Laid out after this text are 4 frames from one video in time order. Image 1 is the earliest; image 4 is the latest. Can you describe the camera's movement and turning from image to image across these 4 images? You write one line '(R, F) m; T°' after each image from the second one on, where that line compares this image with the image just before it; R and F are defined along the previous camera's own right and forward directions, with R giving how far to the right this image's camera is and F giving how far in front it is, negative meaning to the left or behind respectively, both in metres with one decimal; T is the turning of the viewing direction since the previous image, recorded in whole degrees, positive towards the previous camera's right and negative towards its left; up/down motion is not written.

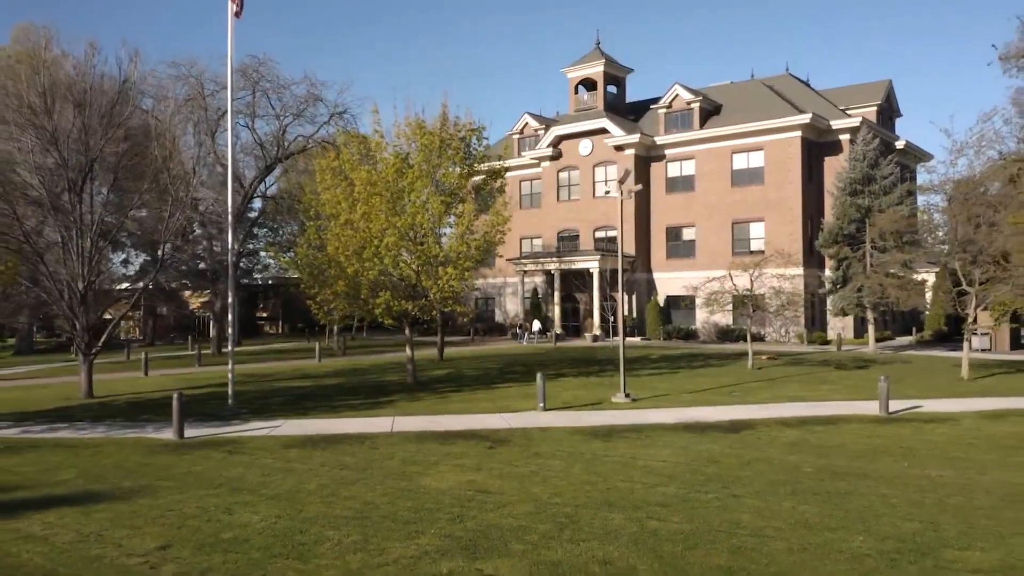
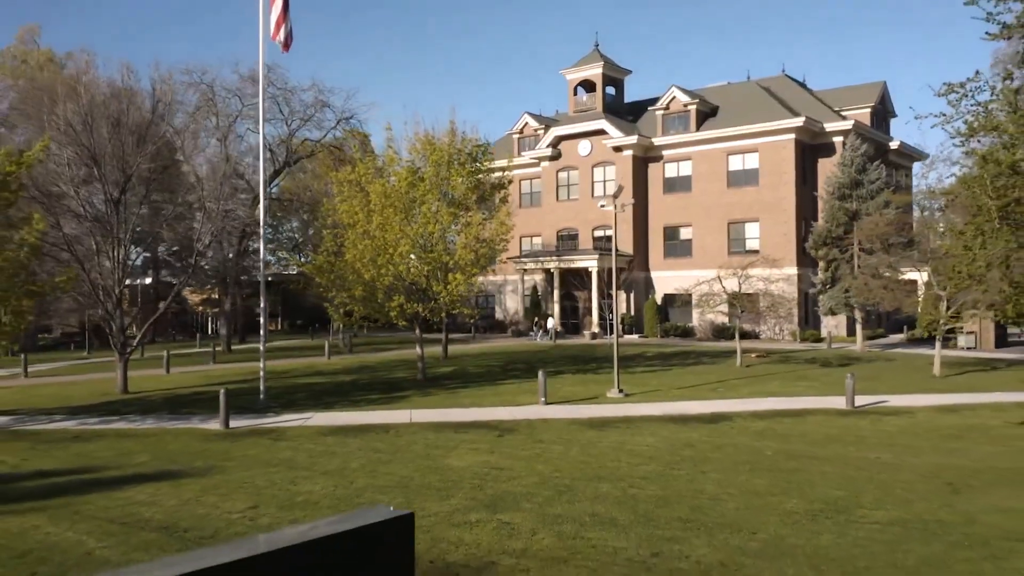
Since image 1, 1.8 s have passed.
(-0.1, -1.9) m; 0°
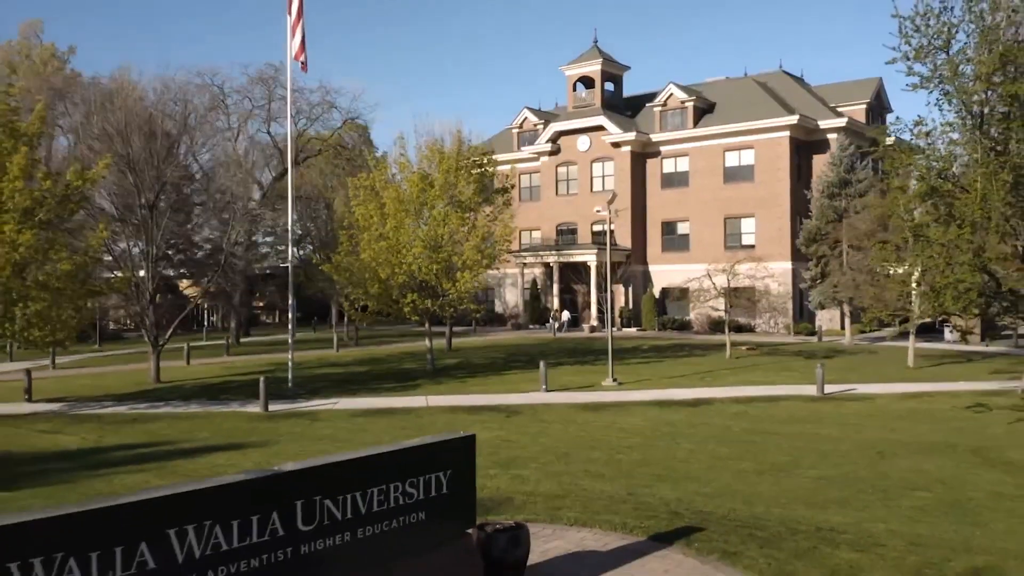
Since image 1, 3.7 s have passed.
(-0.1, -2.1) m; 0°
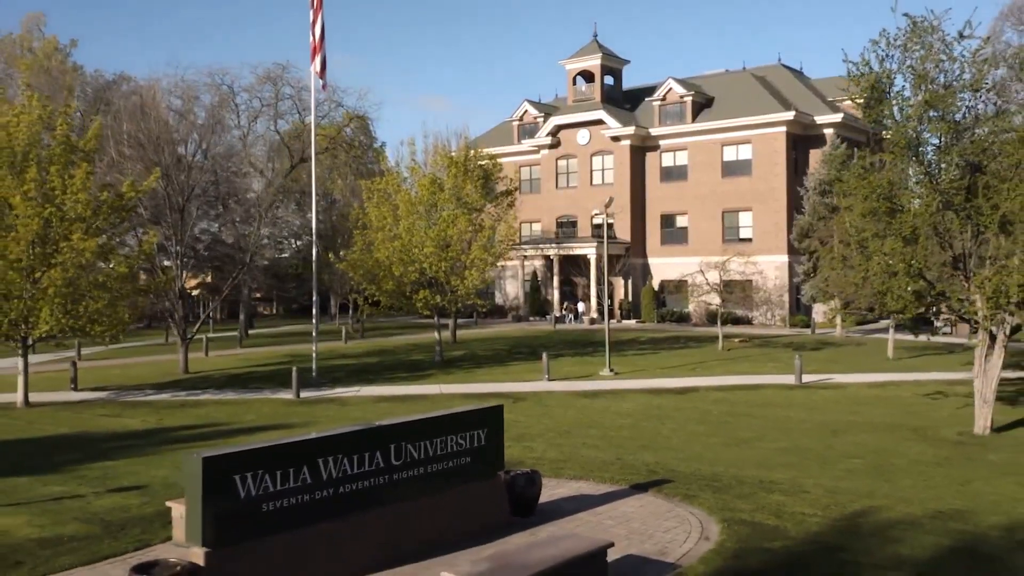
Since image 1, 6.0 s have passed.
(-0.1, -2.0) m; 0°
